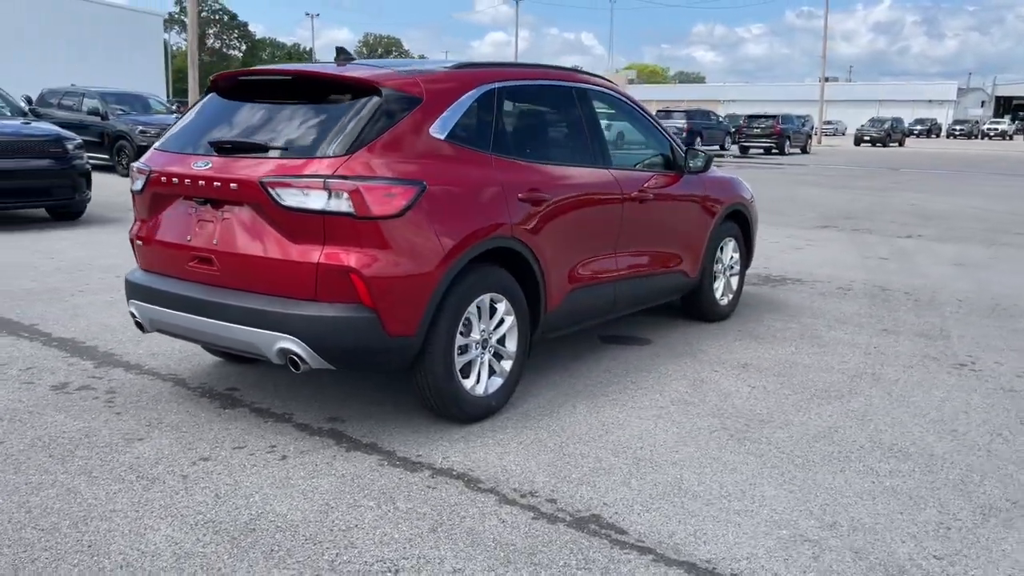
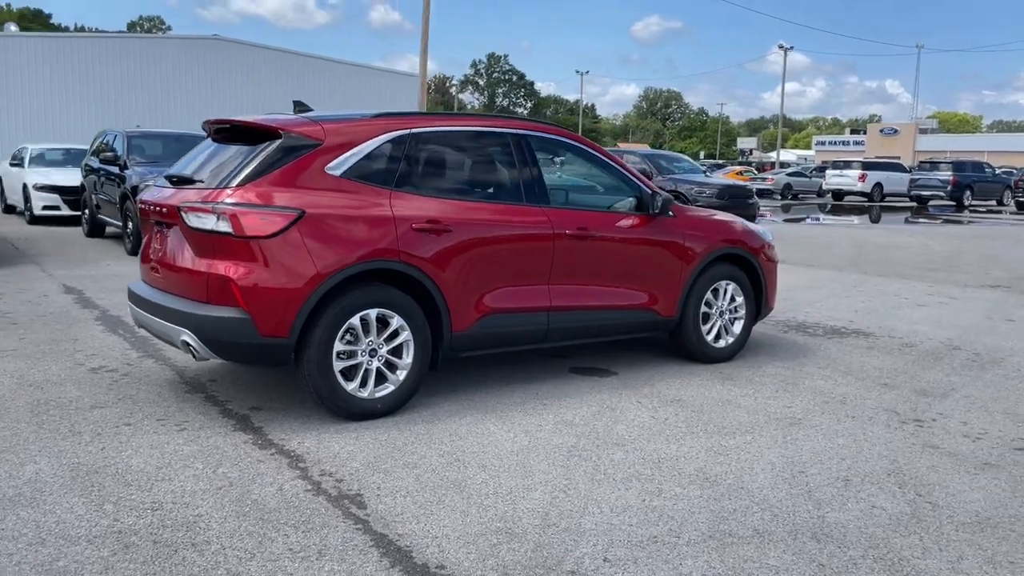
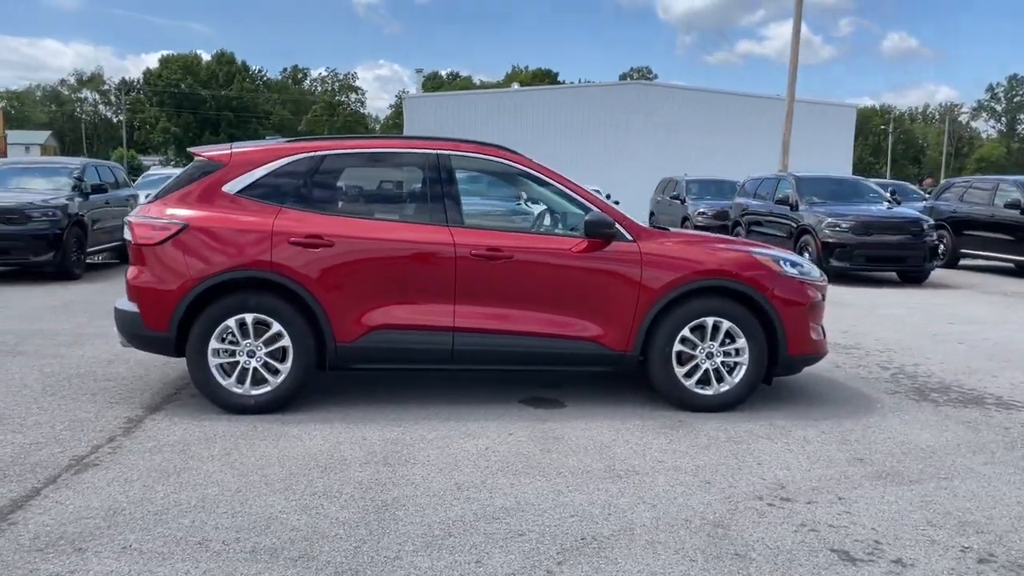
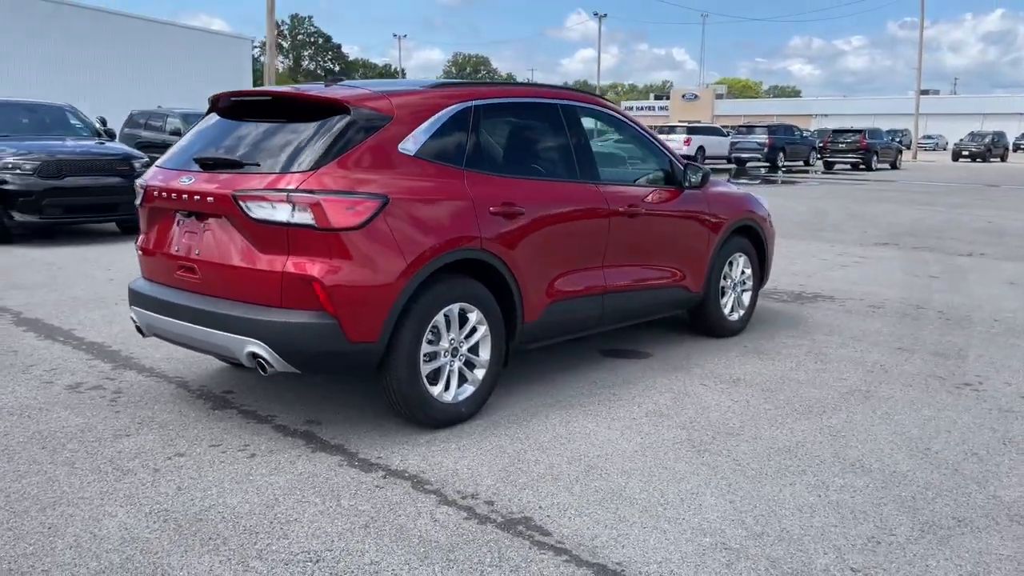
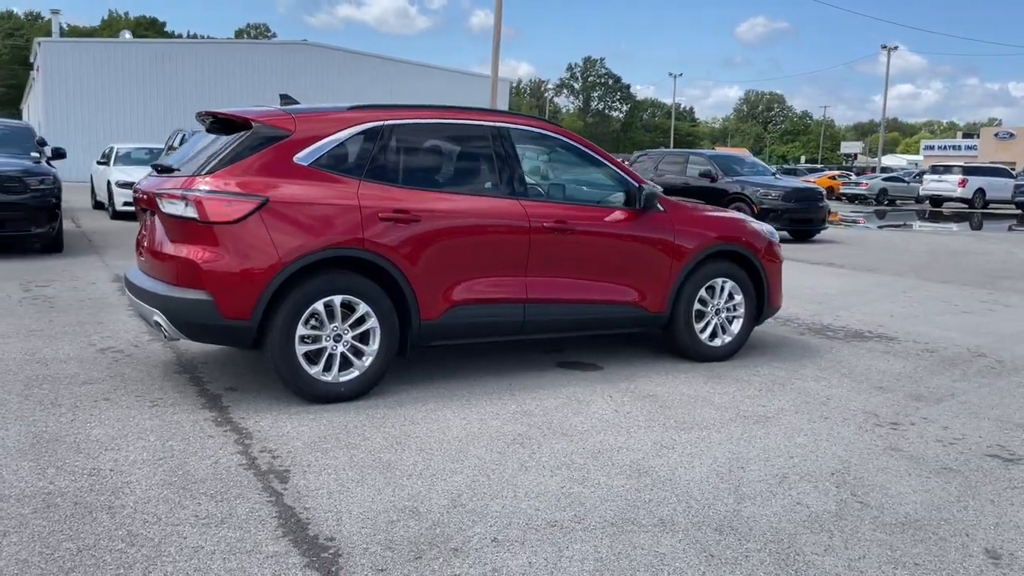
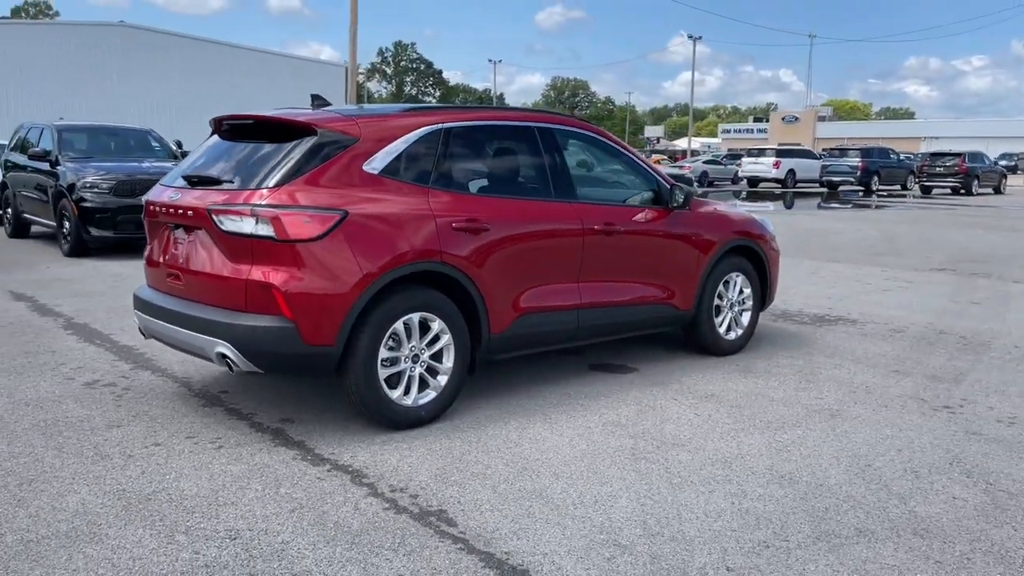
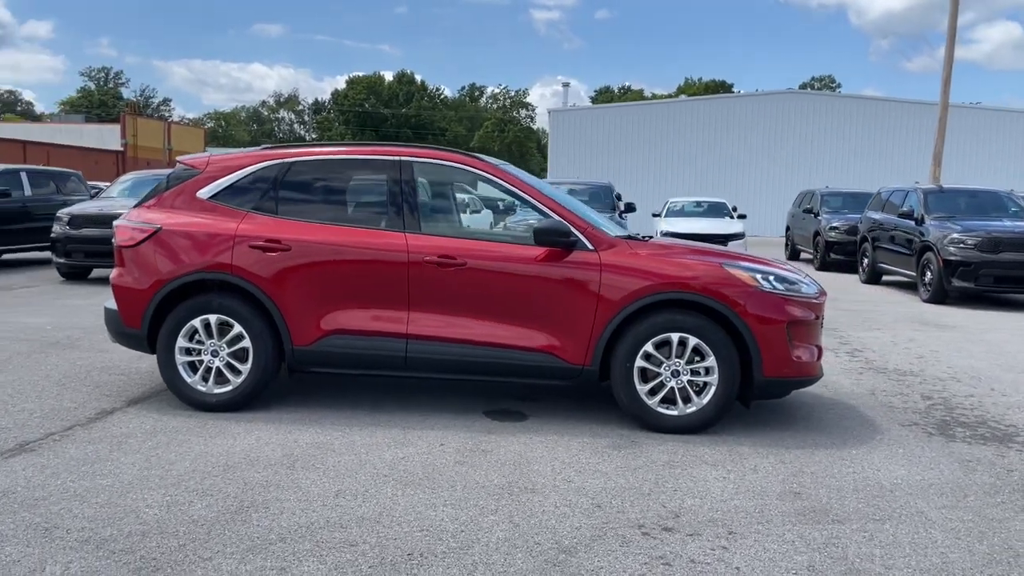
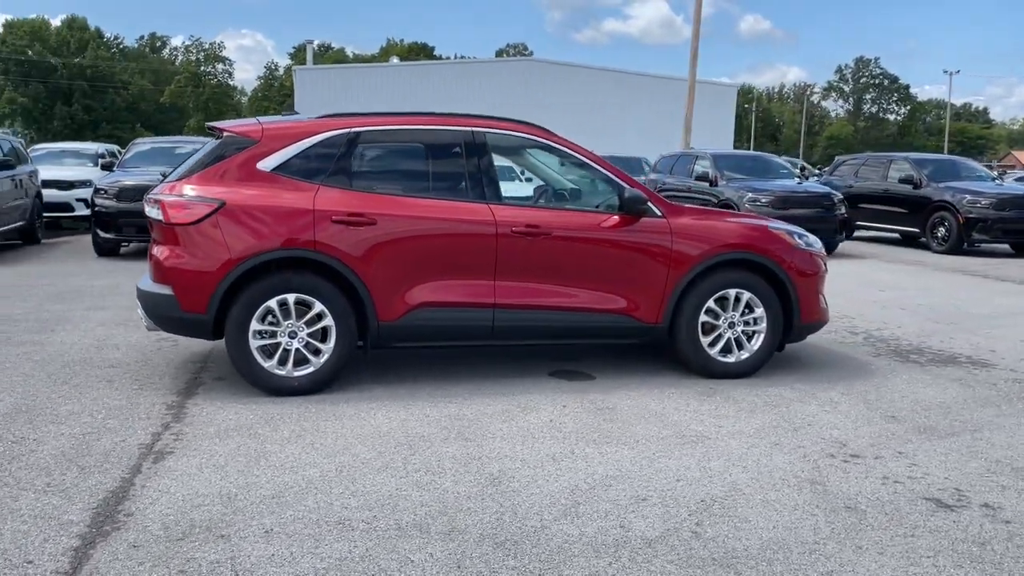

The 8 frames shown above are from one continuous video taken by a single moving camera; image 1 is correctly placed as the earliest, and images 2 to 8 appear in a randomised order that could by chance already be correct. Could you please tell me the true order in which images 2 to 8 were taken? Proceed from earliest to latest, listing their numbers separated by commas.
4, 6, 2, 5, 8, 3, 7
